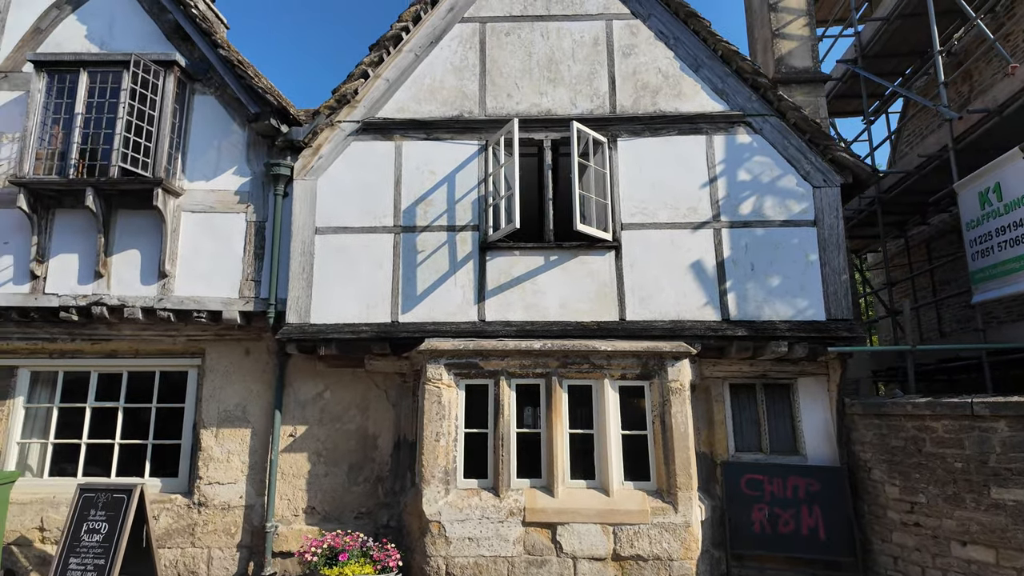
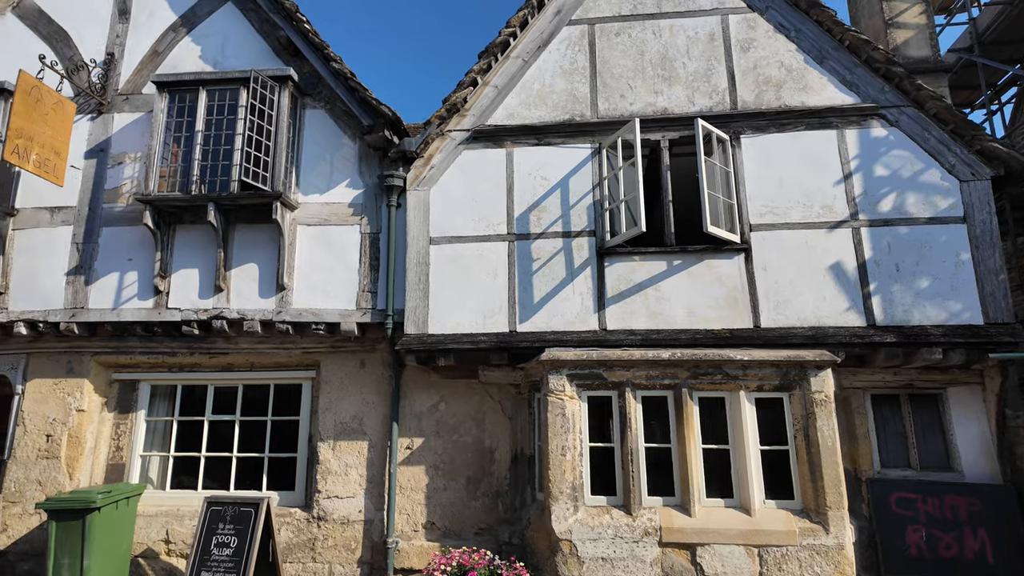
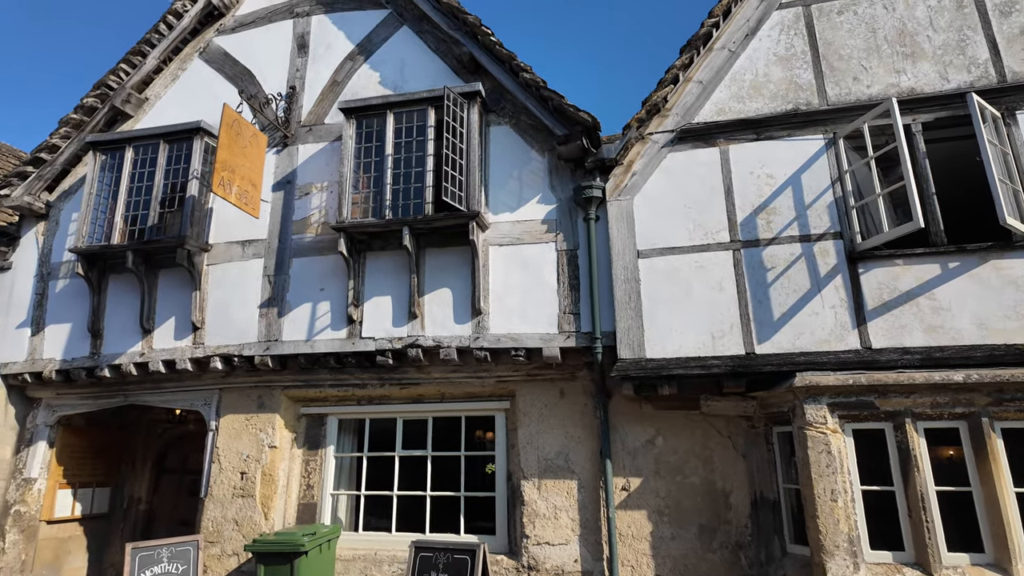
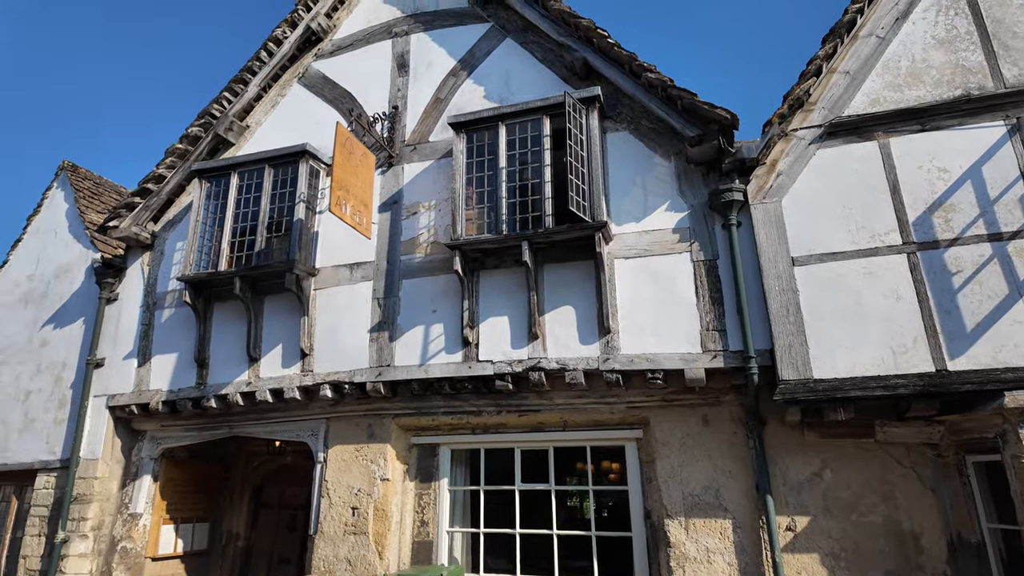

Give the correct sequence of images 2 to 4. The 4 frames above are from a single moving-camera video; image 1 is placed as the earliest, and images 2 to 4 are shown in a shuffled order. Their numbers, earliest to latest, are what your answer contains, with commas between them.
2, 3, 4
